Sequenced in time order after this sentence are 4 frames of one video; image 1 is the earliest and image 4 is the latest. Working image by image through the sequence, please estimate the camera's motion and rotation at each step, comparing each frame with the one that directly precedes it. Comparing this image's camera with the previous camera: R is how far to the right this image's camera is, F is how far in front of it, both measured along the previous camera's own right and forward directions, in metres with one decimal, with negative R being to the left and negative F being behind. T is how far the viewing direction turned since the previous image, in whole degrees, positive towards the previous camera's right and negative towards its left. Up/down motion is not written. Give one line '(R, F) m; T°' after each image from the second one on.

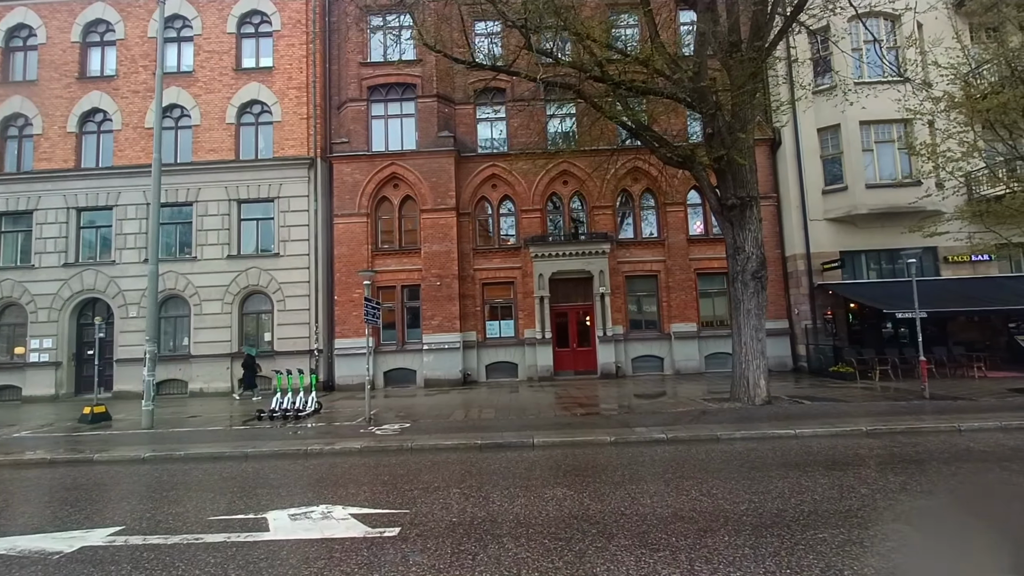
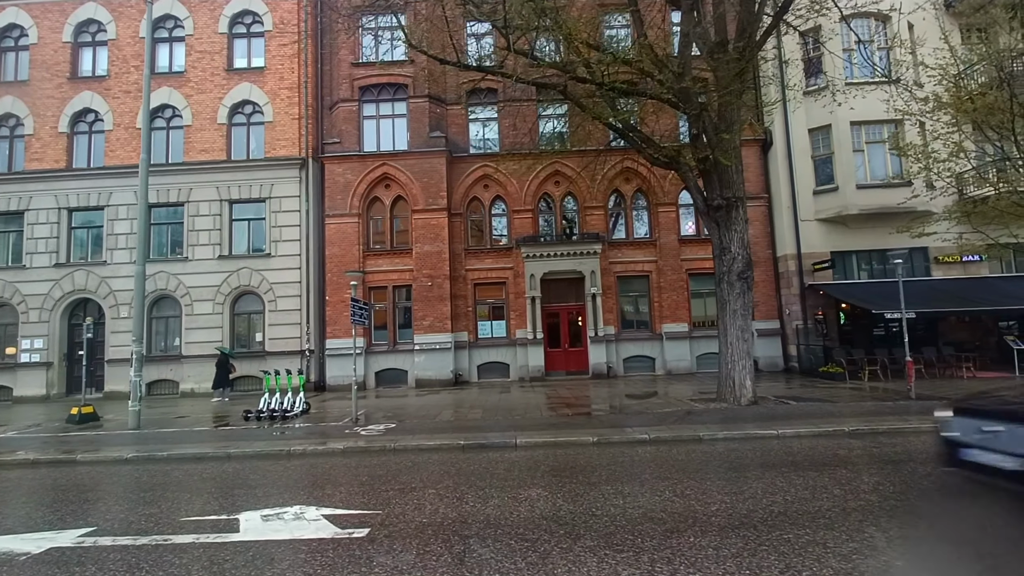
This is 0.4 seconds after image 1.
(+0.3, 0.0) m; 0°
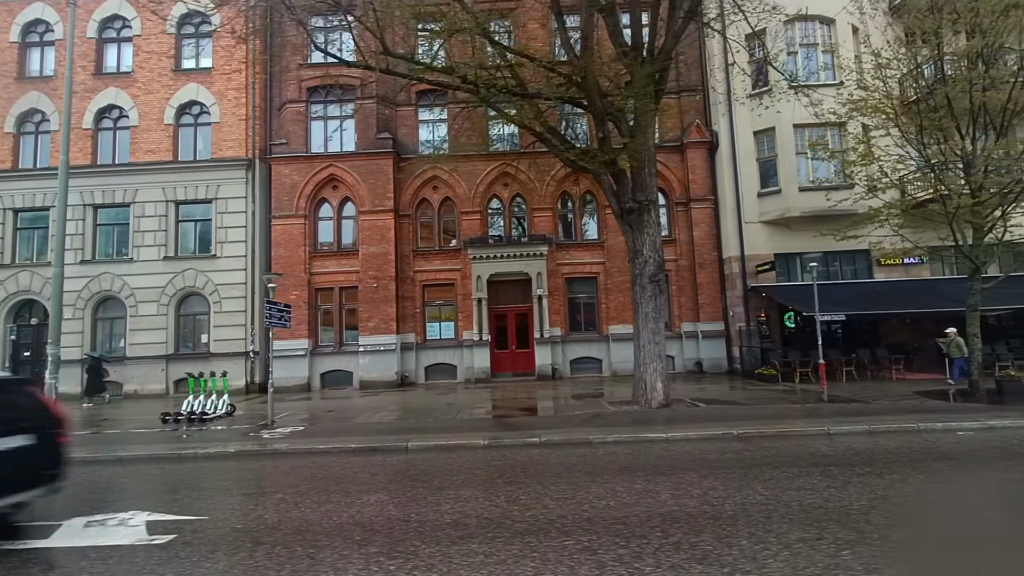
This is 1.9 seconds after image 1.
(+2.0, 0.0) m; 0°
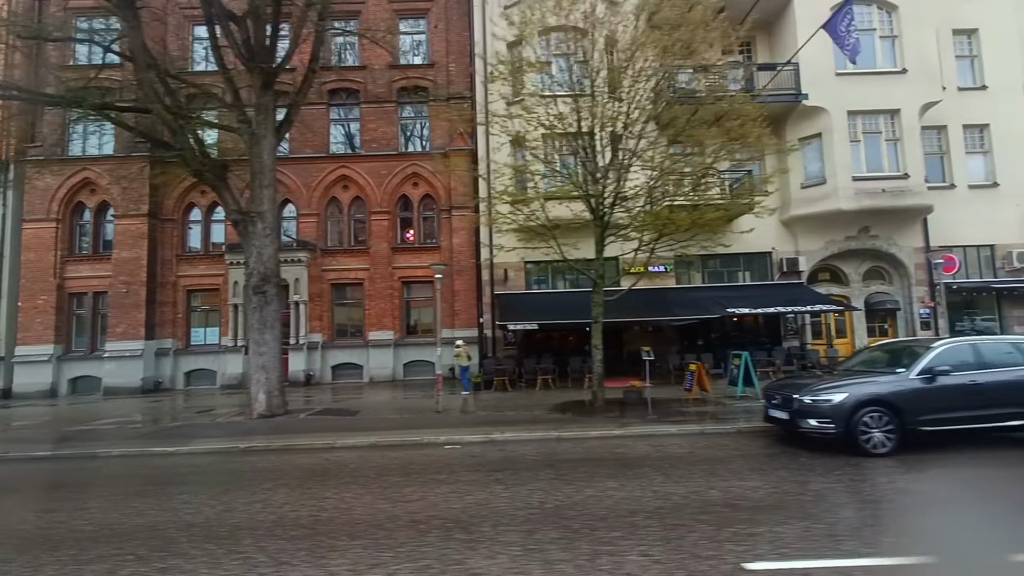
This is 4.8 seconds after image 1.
(+9.0, -0.2) m; +1°
